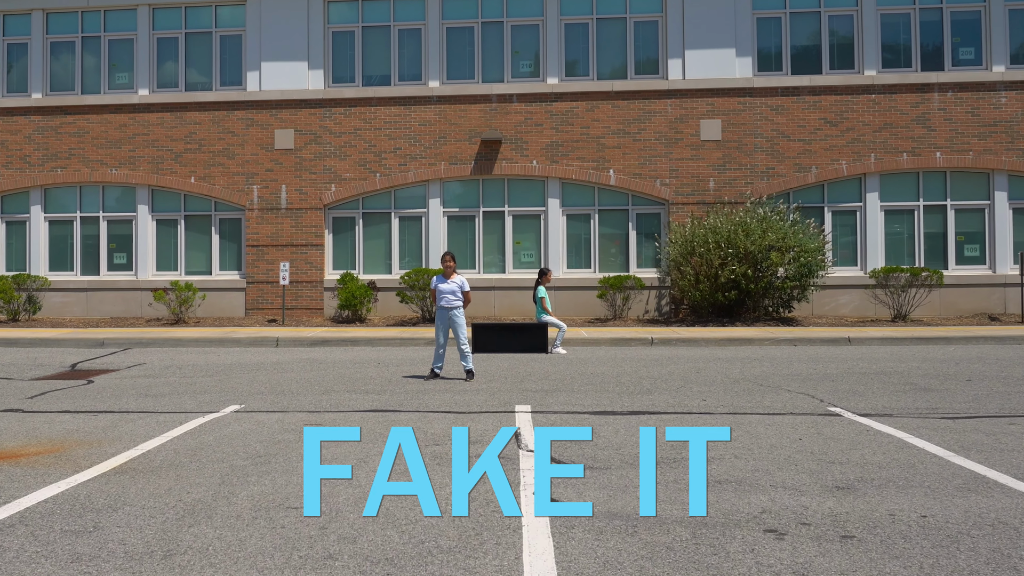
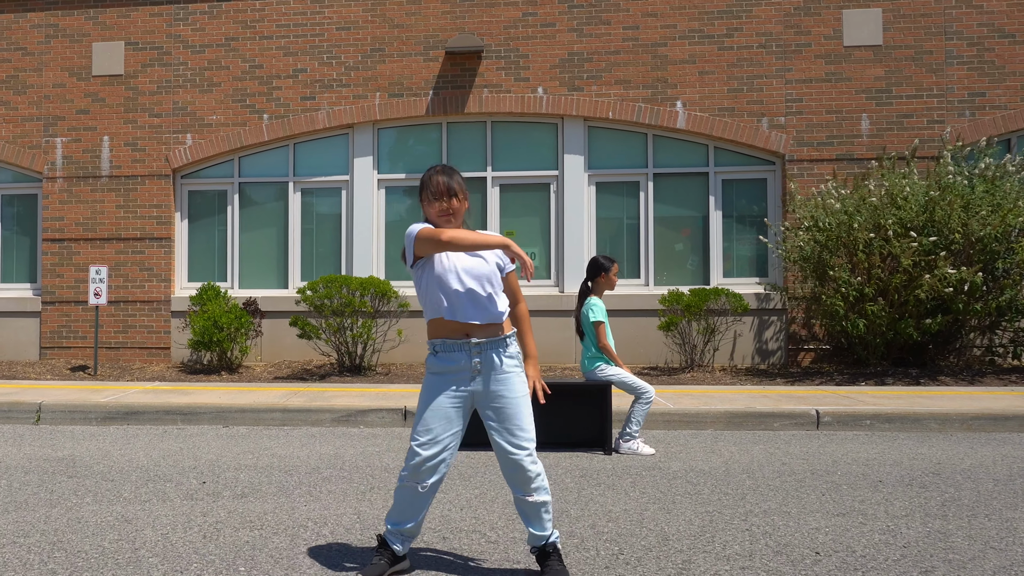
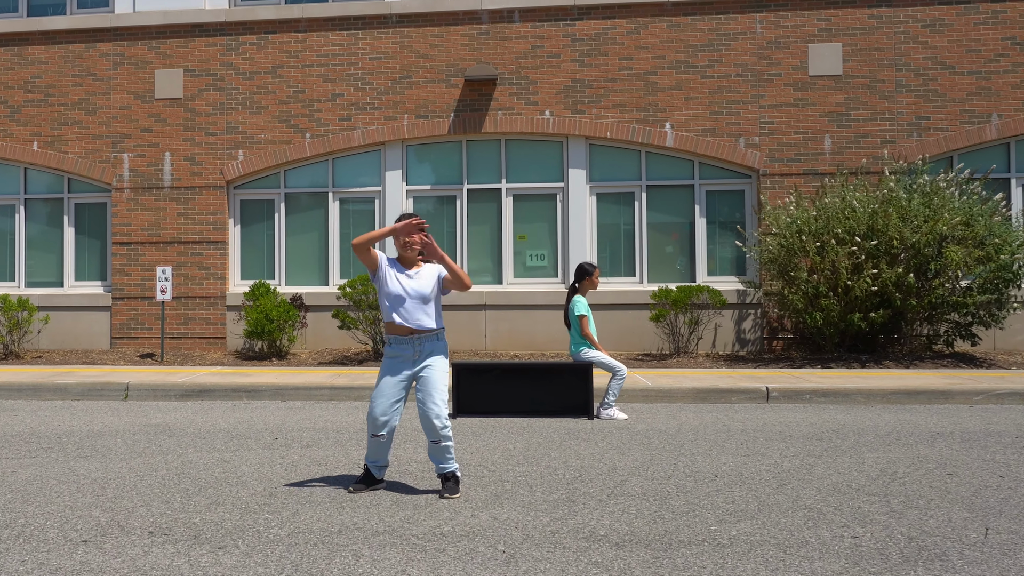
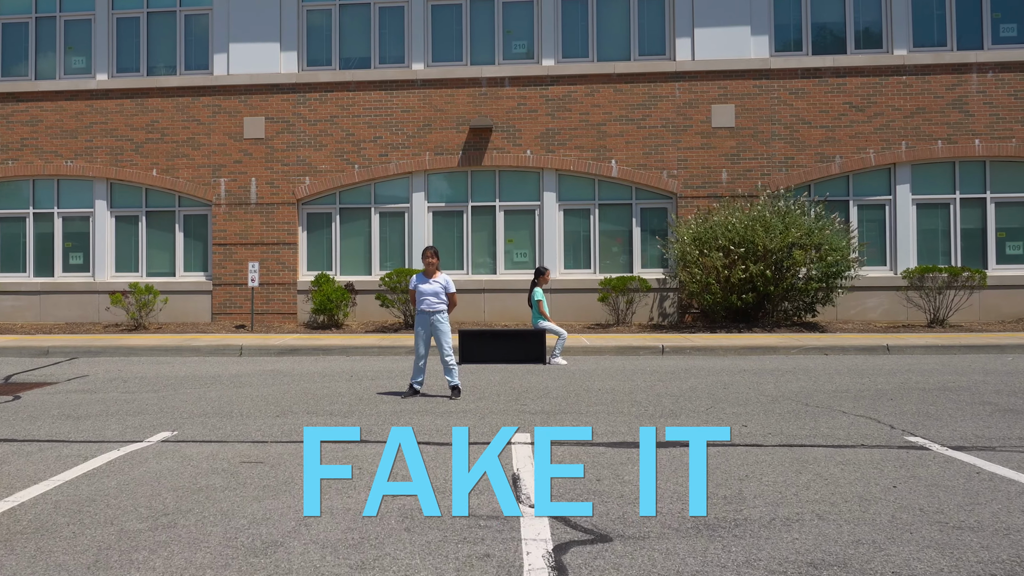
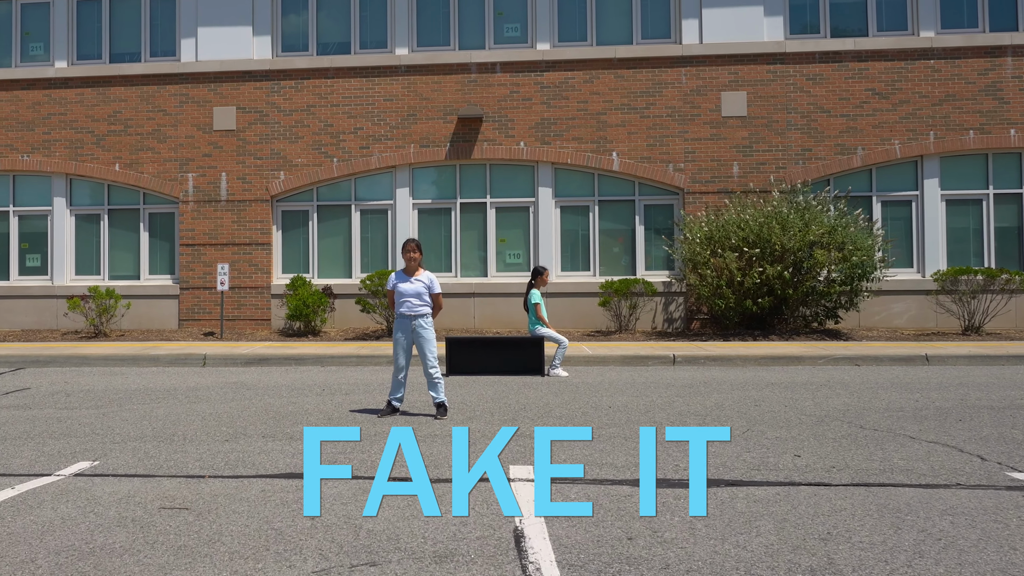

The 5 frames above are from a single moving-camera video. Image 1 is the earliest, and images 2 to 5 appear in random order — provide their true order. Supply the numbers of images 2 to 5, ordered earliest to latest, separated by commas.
4, 5, 3, 2
